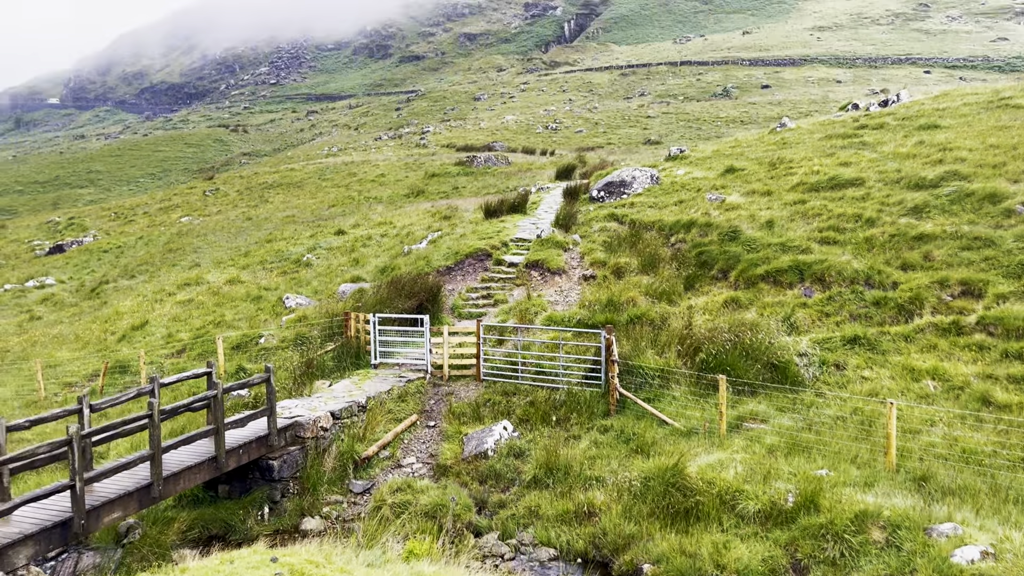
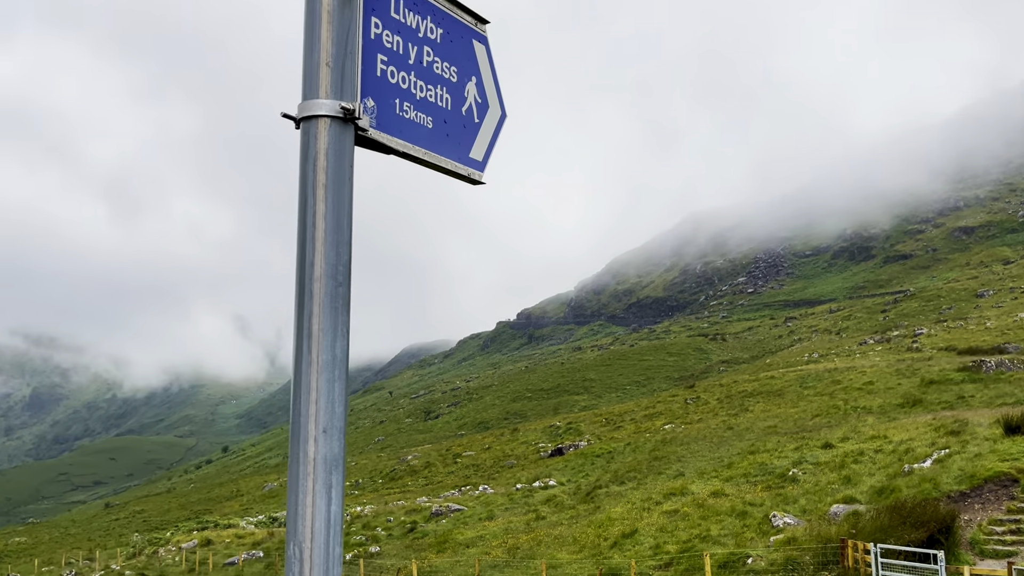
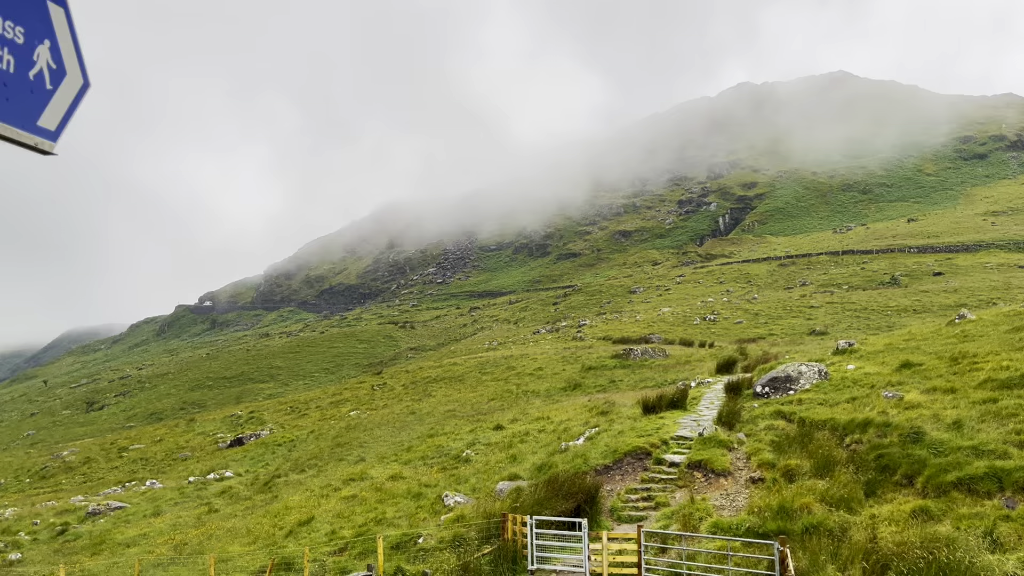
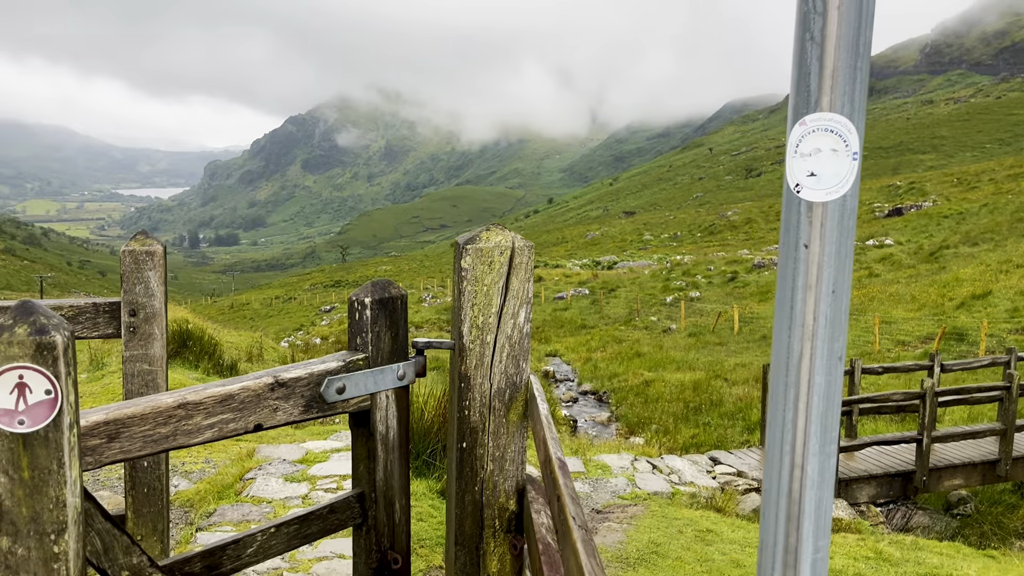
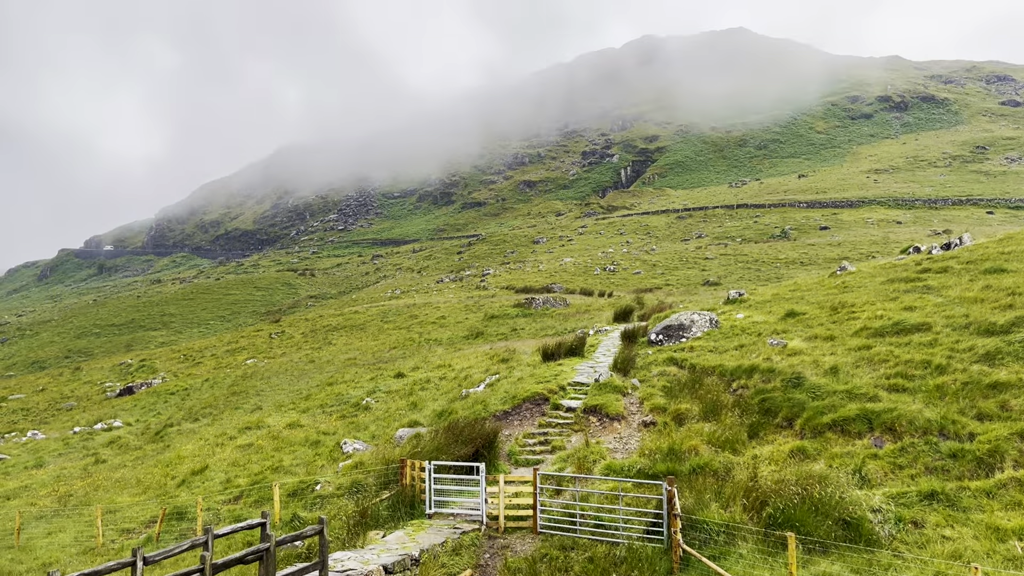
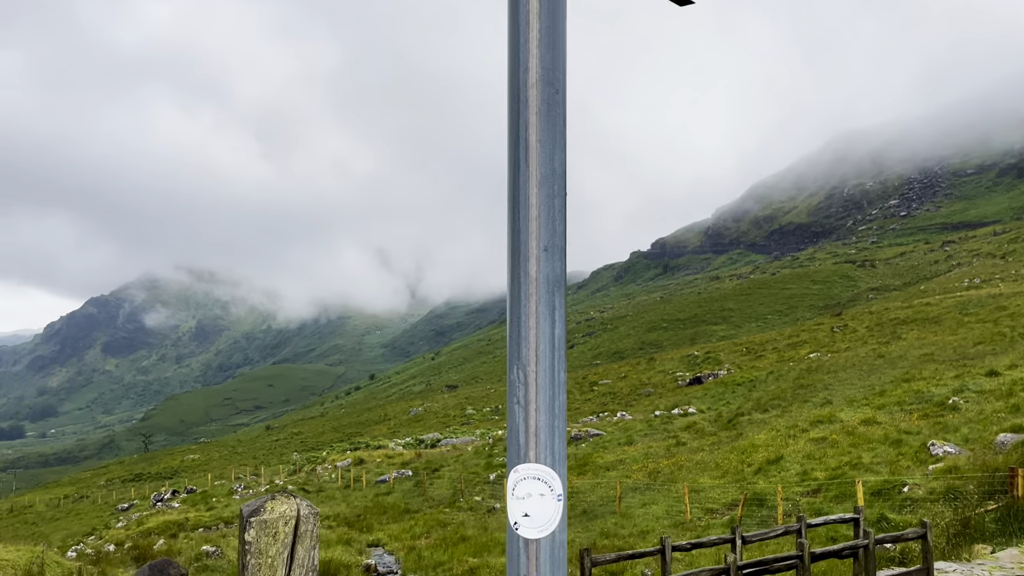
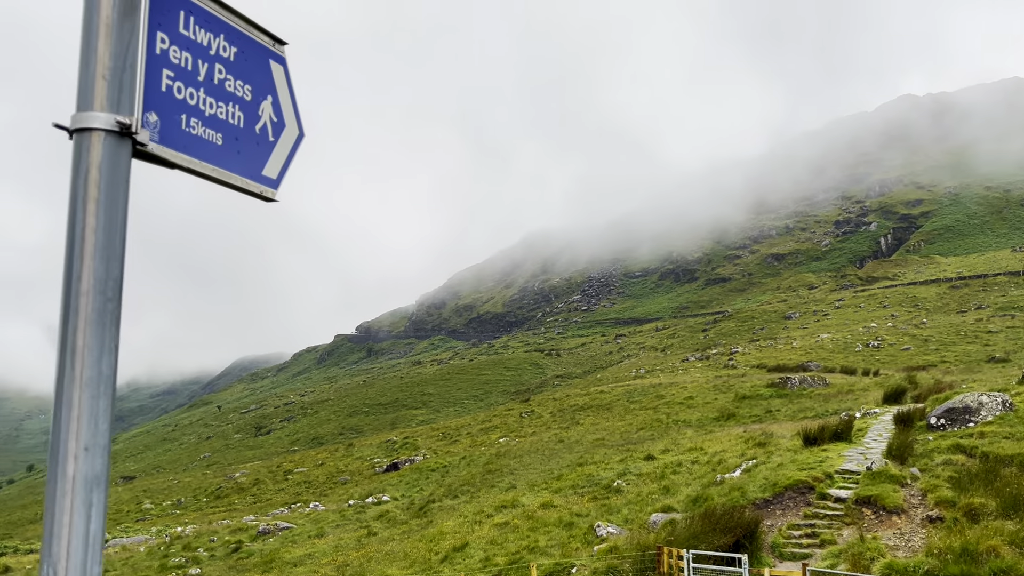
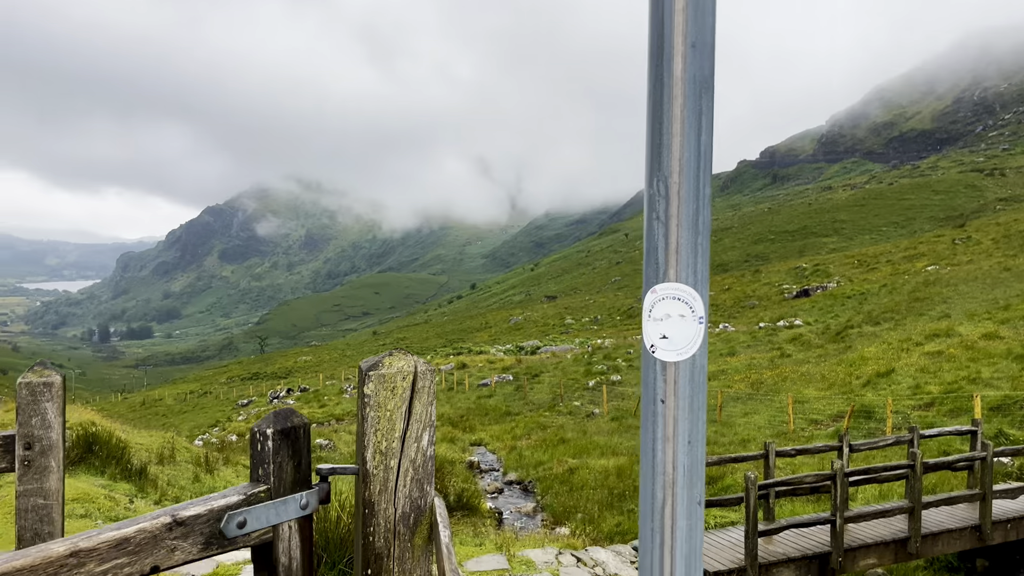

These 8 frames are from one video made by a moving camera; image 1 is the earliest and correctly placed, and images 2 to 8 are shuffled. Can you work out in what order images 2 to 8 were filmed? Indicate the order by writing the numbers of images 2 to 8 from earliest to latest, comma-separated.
5, 3, 7, 2, 6, 8, 4
